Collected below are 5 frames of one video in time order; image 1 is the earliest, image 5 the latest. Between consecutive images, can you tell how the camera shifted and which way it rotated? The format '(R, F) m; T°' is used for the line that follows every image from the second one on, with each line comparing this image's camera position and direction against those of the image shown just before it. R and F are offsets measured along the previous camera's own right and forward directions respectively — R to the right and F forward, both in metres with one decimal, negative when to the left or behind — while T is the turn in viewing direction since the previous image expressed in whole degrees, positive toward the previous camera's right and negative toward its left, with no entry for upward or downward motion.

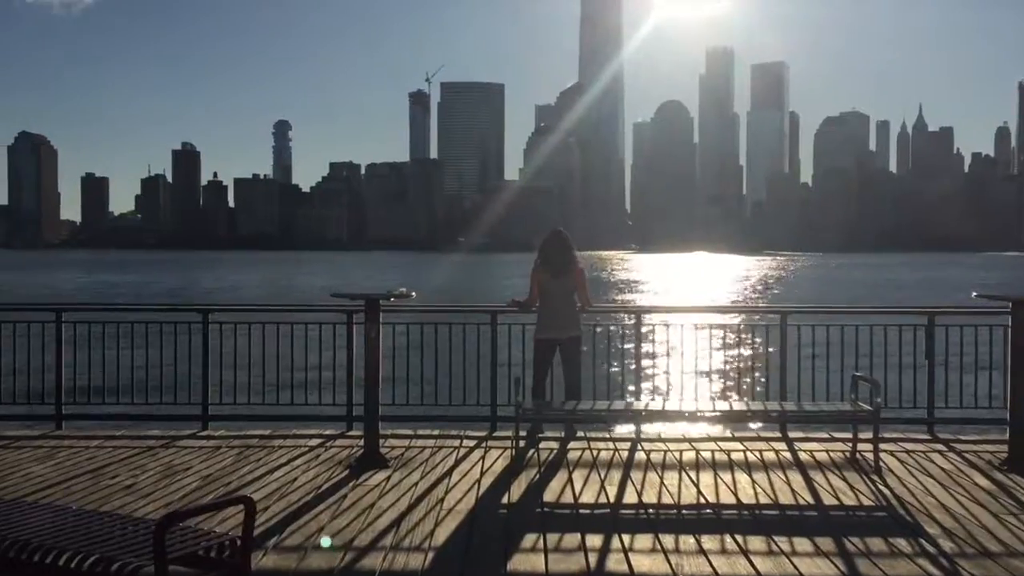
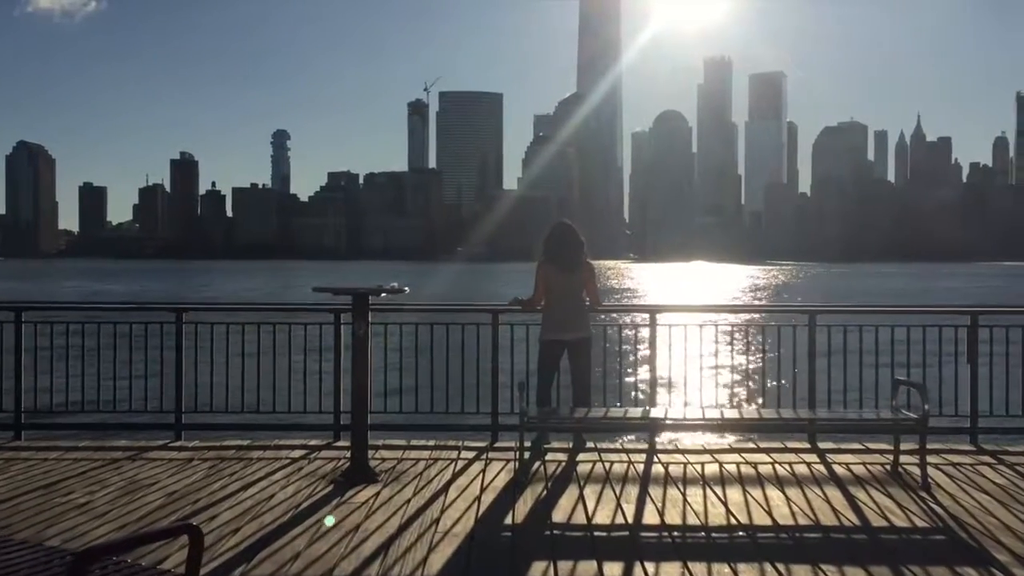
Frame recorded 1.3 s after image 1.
(0.0, +0.9) m; 0°
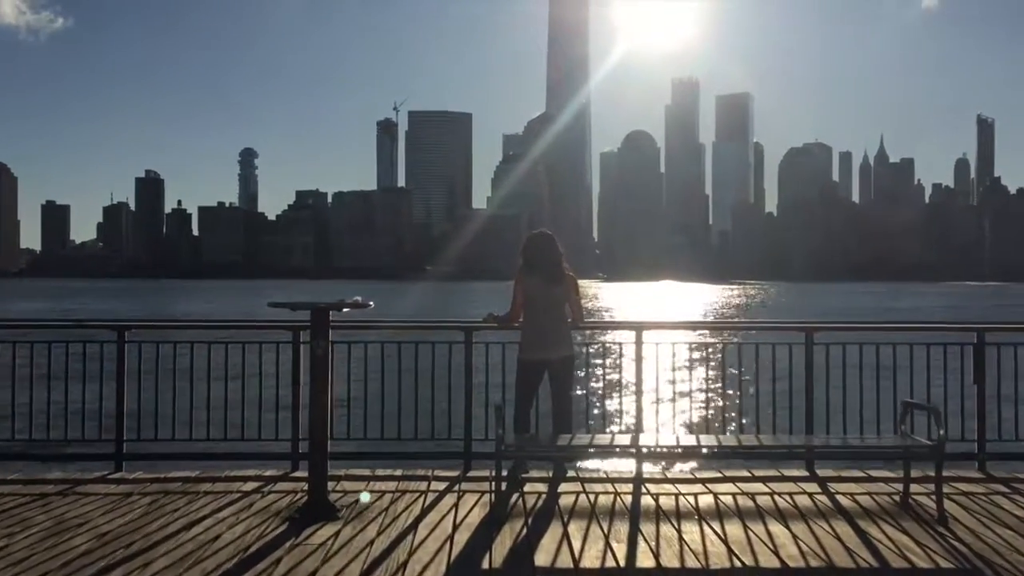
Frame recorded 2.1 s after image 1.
(0.0, +0.7) m; +2°
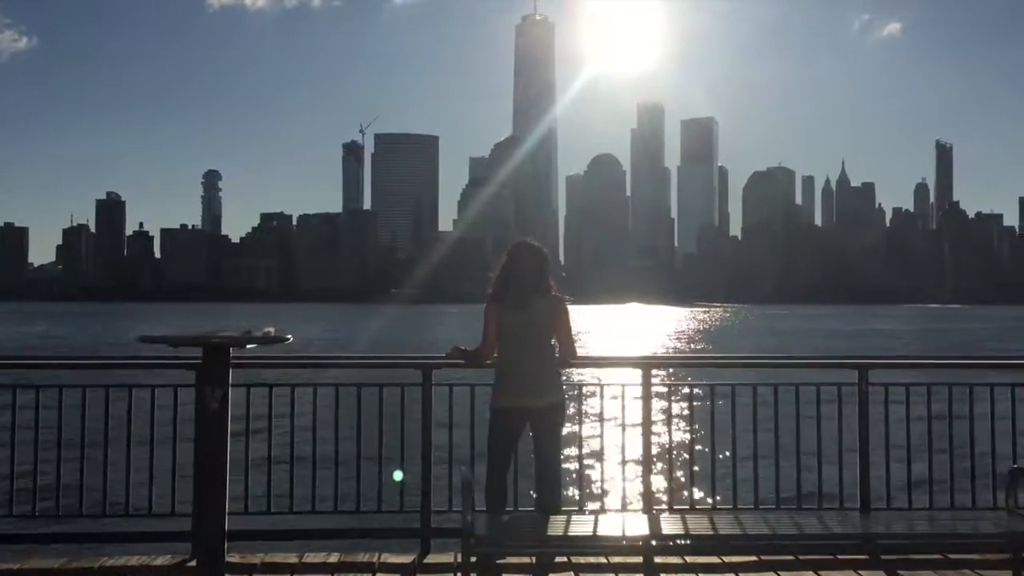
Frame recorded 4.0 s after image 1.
(0.0, +1.9) m; +2°
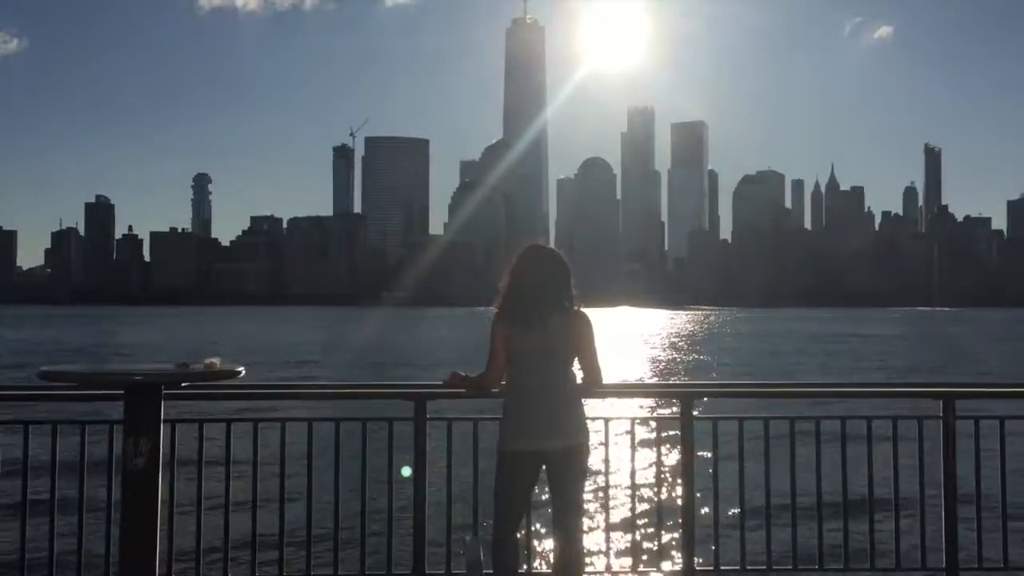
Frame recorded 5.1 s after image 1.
(-0.1, +0.7) m; +1°
